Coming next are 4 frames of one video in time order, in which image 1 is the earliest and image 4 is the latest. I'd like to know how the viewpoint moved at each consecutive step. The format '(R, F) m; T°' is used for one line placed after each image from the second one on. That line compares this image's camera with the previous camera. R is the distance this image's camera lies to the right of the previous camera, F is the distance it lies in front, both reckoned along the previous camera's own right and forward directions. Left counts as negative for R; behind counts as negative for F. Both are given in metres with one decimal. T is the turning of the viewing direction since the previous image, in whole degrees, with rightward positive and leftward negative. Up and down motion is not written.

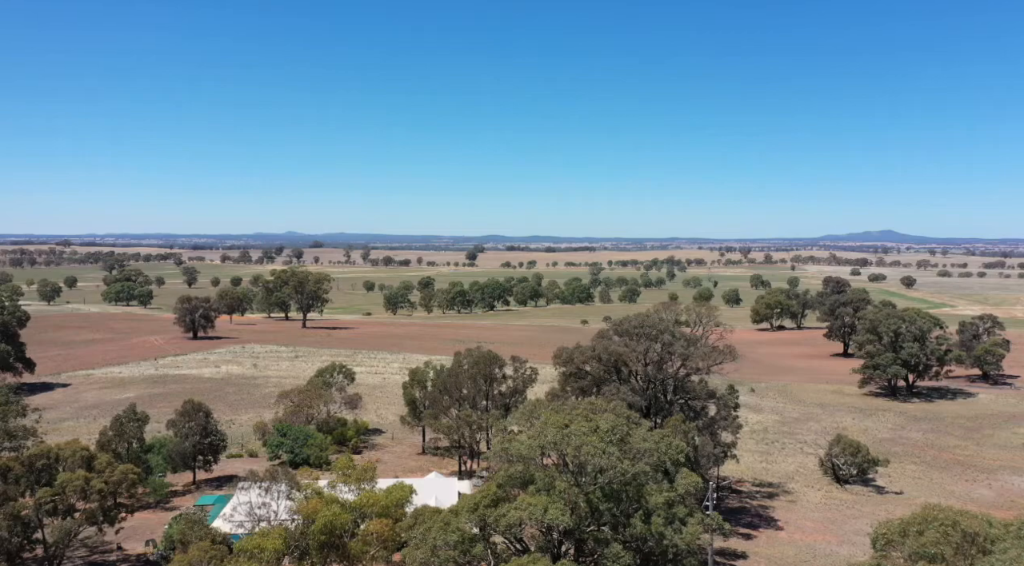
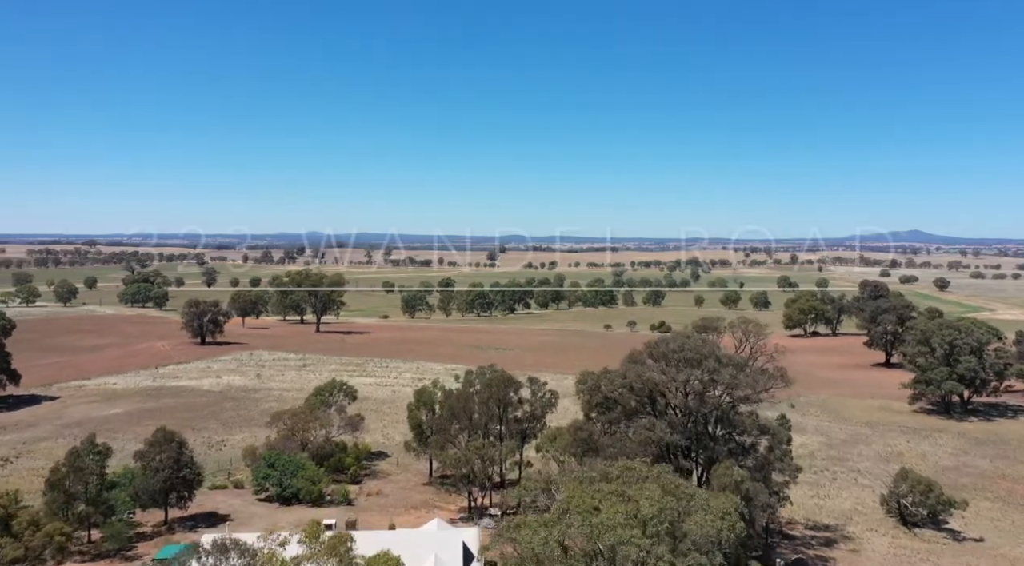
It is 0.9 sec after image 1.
(+0.2, +4.1) m; -1°
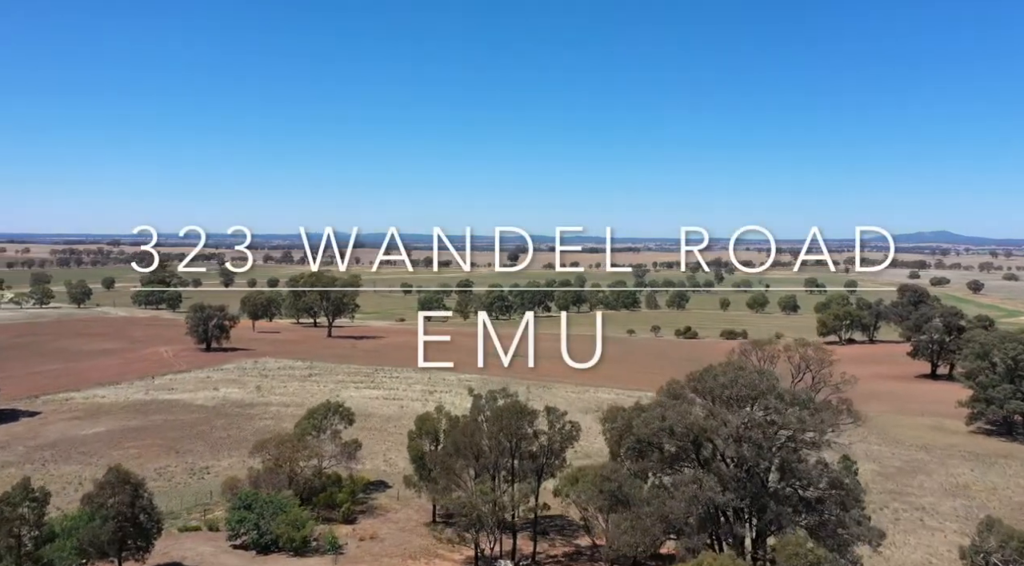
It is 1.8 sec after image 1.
(+0.2, +4.3) m; -1°
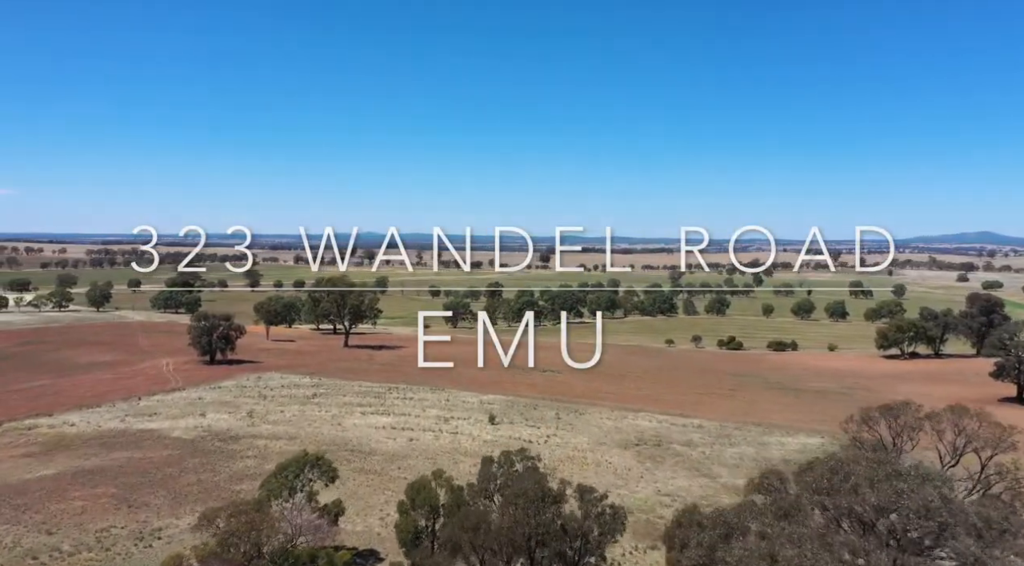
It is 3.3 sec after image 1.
(+0.3, +7.2) m; -2°
